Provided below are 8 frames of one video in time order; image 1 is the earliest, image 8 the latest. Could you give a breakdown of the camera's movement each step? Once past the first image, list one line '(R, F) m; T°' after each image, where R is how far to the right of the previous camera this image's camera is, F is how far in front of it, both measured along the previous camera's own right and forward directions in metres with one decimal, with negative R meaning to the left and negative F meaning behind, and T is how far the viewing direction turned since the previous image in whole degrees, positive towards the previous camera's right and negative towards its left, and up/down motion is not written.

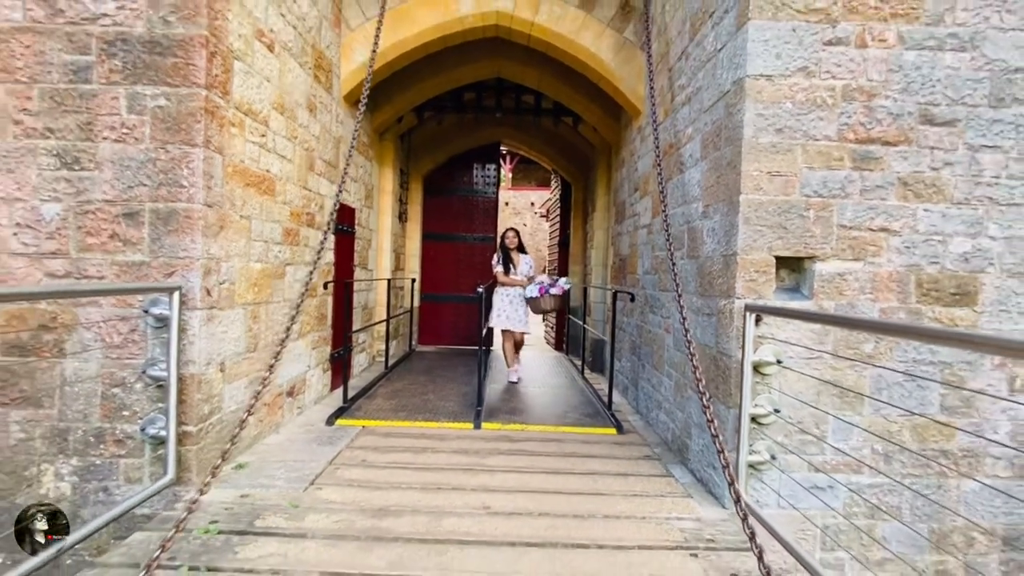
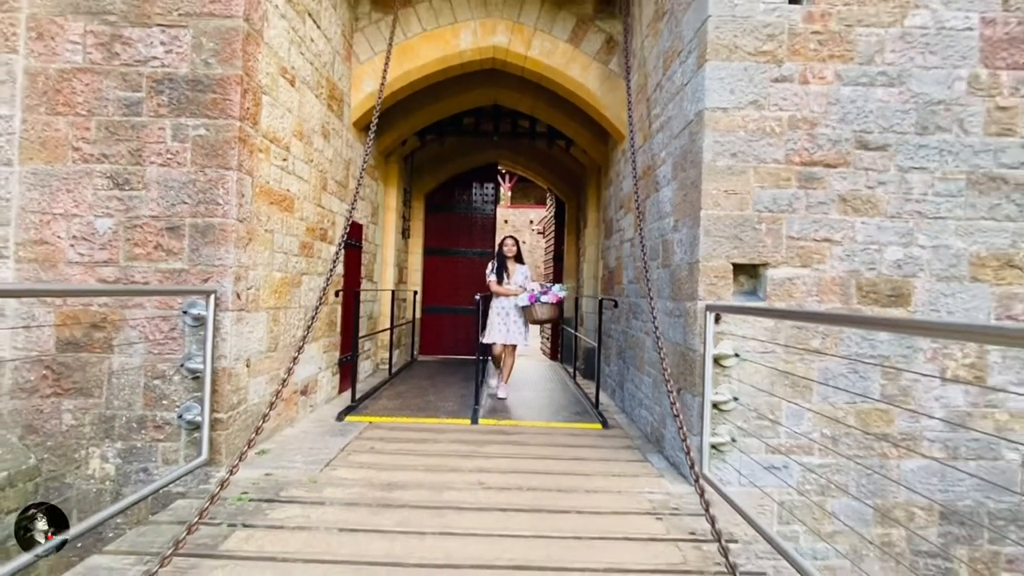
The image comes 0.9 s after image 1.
(0.0, -0.3) m; 0°
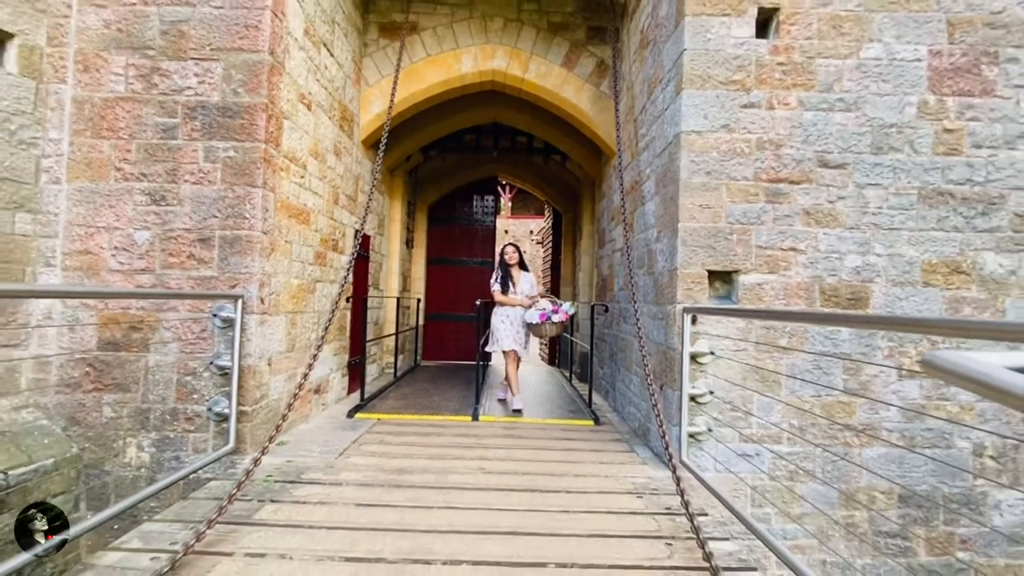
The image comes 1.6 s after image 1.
(0.0, -0.3) m; 0°
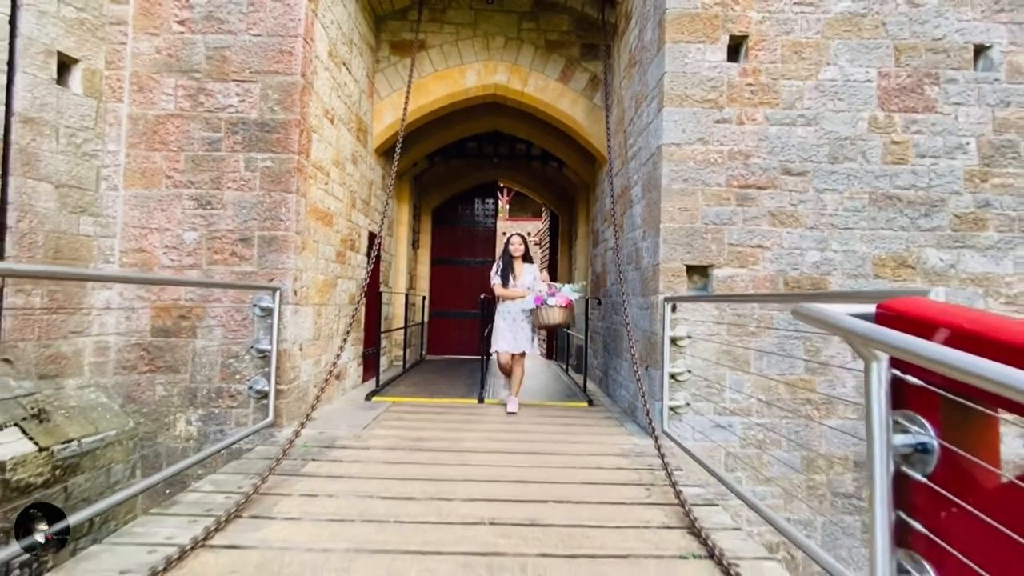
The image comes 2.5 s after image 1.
(0.0, -0.4) m; 0°
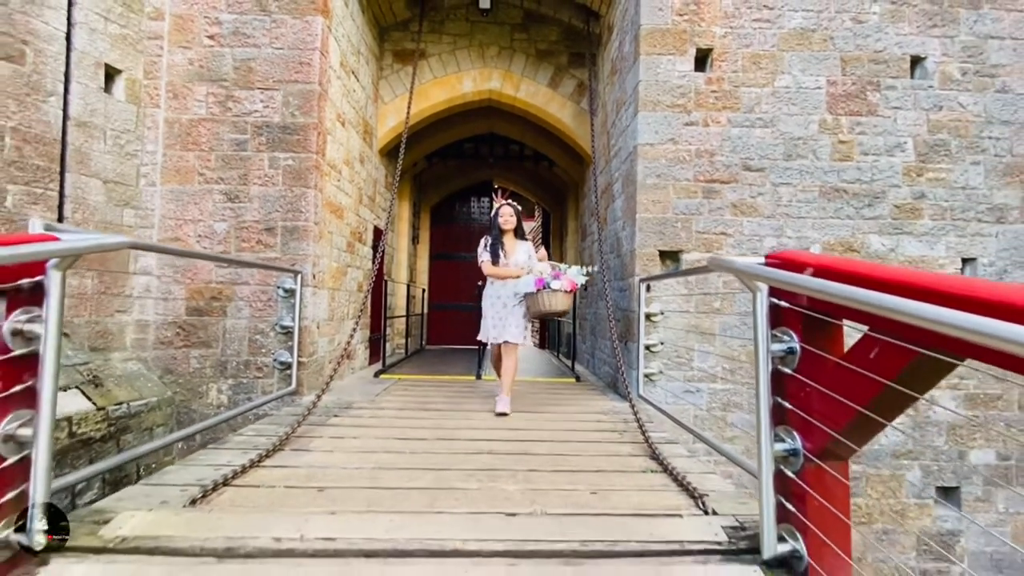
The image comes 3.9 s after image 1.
(0.0, -0.4) m; +1°
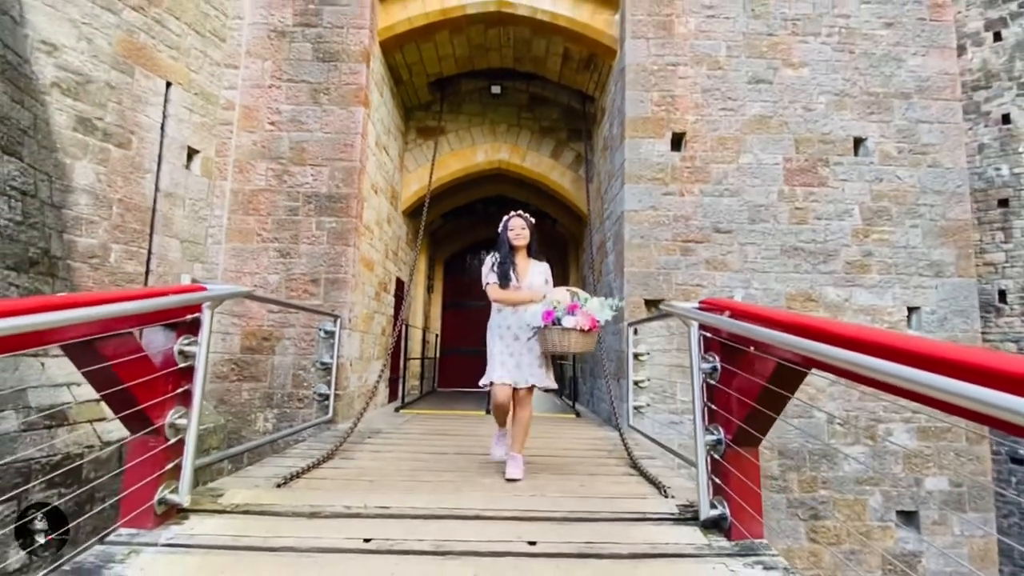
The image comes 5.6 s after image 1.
(0.0, -0.6) m; -1°
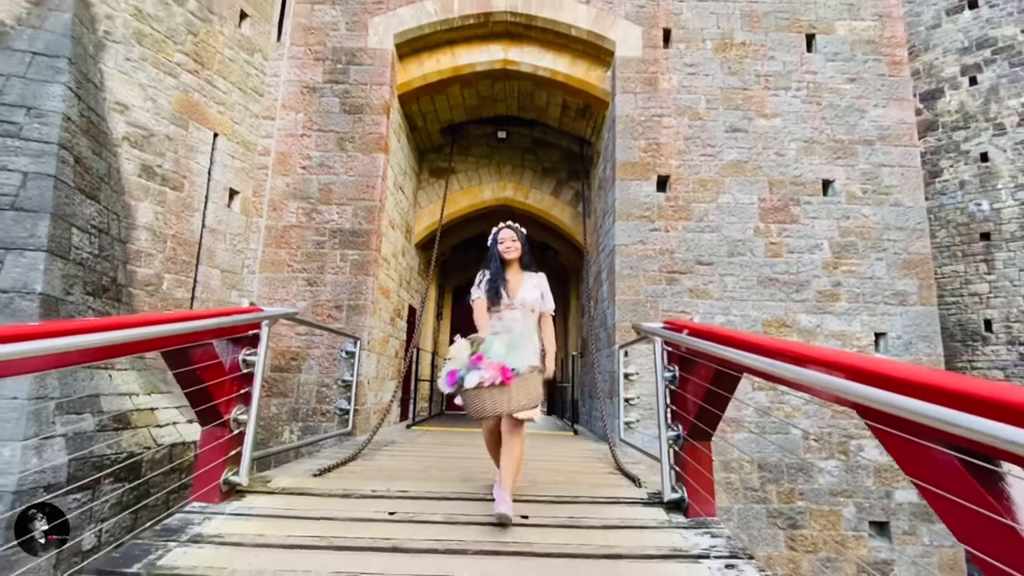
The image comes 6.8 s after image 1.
(0.0, -0.5) m; -1°
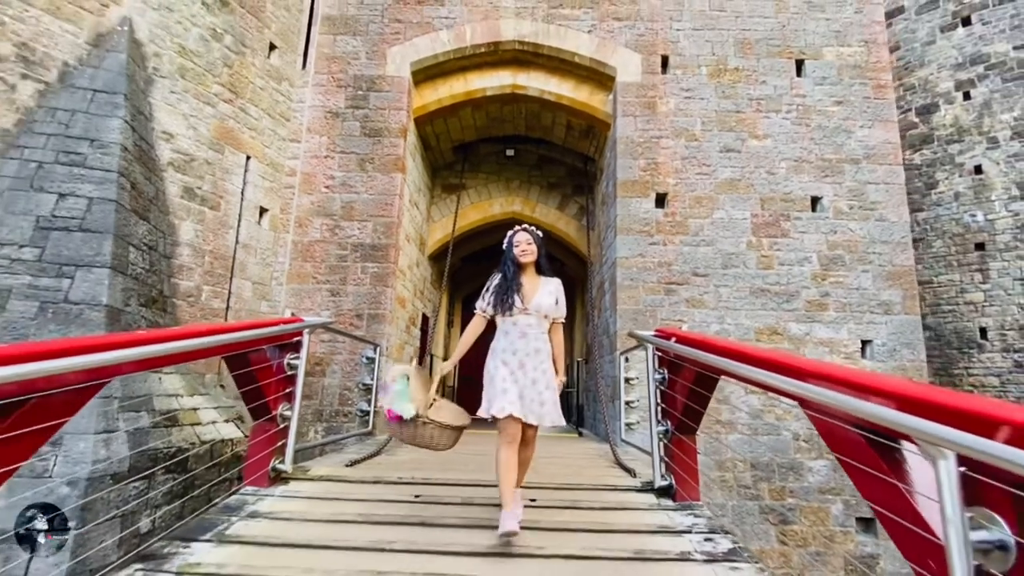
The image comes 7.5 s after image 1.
(0.0, -0.3) m; -1°
